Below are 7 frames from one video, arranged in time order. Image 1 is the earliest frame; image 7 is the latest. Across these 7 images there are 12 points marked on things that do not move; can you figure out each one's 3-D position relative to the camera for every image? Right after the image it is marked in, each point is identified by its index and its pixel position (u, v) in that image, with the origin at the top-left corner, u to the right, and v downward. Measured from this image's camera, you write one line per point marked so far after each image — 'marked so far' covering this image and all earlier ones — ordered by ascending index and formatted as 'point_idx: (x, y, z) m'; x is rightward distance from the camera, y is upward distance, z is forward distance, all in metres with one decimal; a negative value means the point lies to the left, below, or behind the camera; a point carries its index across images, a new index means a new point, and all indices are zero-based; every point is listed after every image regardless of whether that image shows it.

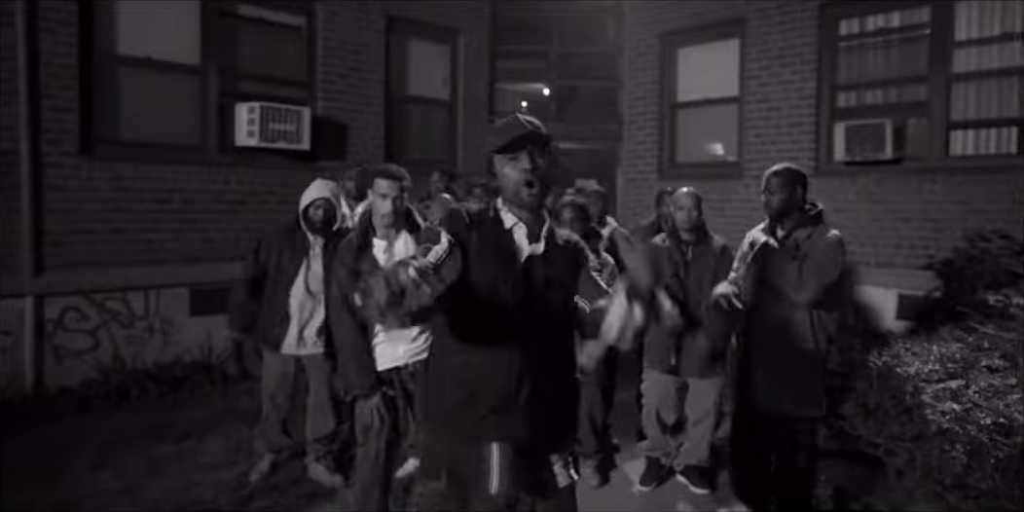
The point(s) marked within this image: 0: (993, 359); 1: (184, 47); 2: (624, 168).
0: (+1.9, -0.4, +3.3) m
1: (-3.1, +2.0, +7.7) m
2: (+1.4, +1.1, +10.4) m
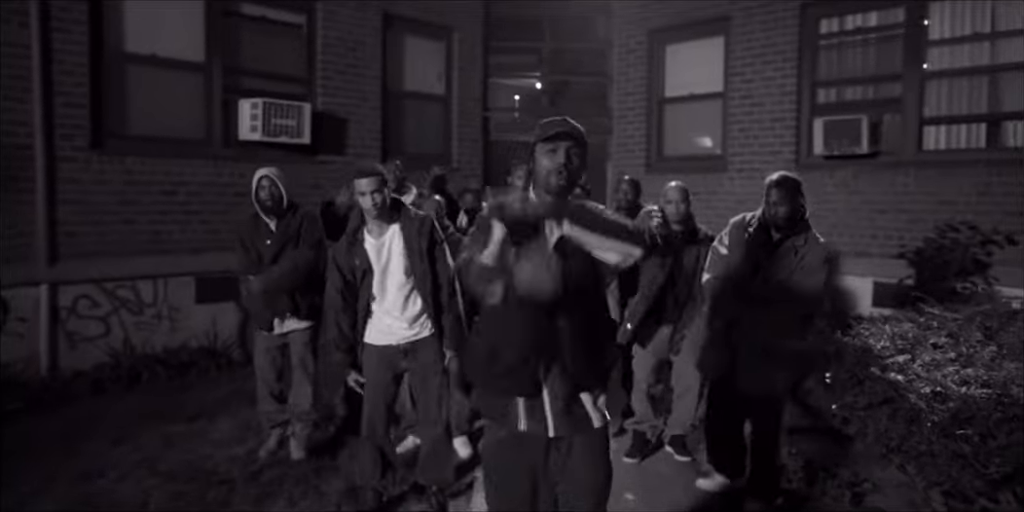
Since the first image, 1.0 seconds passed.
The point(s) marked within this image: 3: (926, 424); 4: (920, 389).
0: (+1.9, -0.4, +3.6) m
1: (-3.2, +2.1, +8.0) m
2: (+1.3, +1.3, +10.7) m
3: (+1.6, -0.7, +3.2) m
4: (+1.6, -0.5, +3.3) m
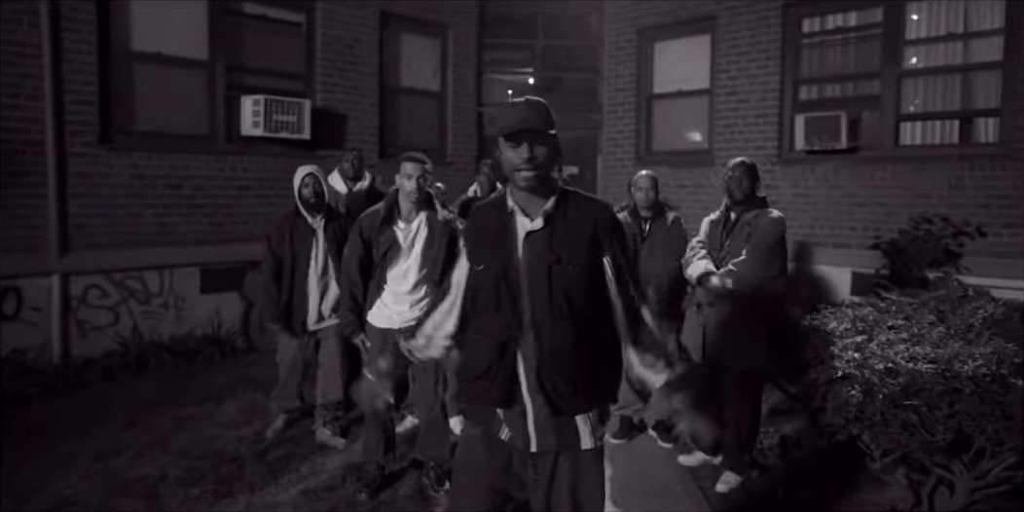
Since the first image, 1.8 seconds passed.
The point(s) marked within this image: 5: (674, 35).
0: (+1.9, -0.3, +4.0) m
1: (-3.3, +2.2, +8.3) m
2: (+1.2, +1.4, +11.0) m
3: (+1.6, -0.6, +3.5) m
4: (+1.6, -0.5, +3.6) m
5: (+2.1, +2.8, +10.3) m
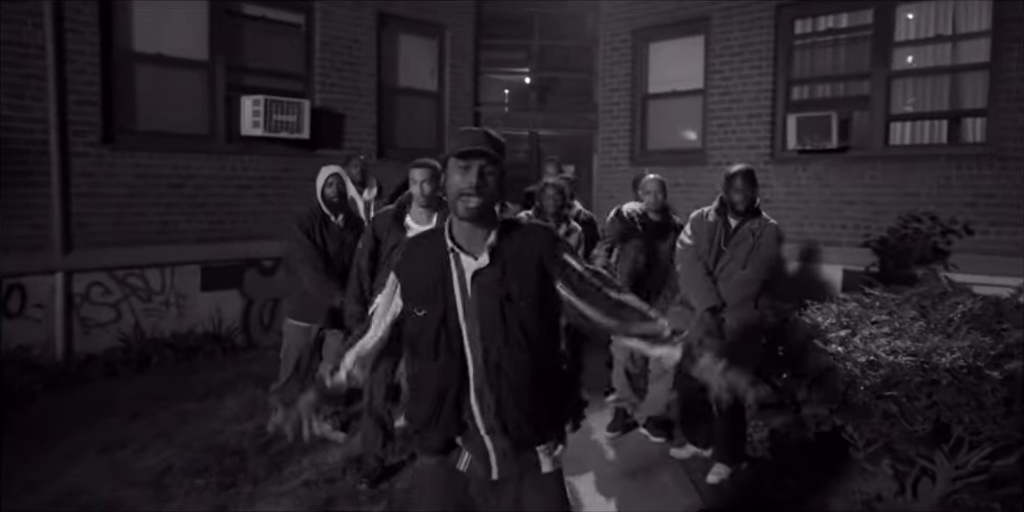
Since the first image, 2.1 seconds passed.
0: (+1.9, -0.3, +4.1) m
1: (-3.3, +2.2, +8.4) m
2: (+1.2, +1.4, +11.2) m
3: (+1.6, -0.6, +3.7) m
4: (+1.6, -0.5, +3.7) m
5: (+2.0, +2.8, +10.4) m
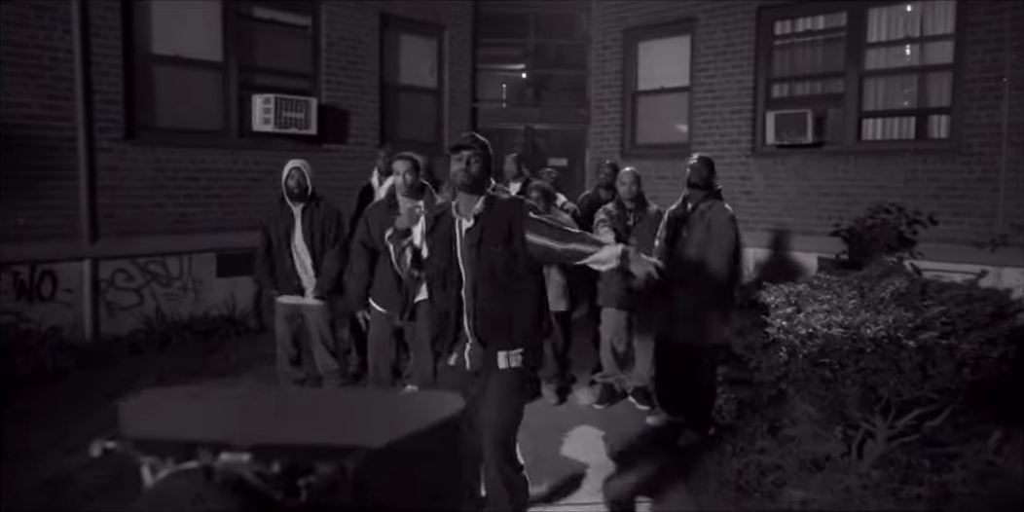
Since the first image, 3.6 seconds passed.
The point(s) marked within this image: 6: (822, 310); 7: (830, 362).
0: (+1.8, -0.2, +4.7) m
1: (-3.4, +2.3, +9.0) m
2: (+1.1, +1.6, +11.7) m
3: (+1.5, -0.5, +4.3) m
4: (+1.5, -0.4, +4.3) m
5: (+2.0, +3.0, +11.0) m
6: (+1.7, -0.3, +4.4) m
7: (+1.7, -0.6, +4.2) m
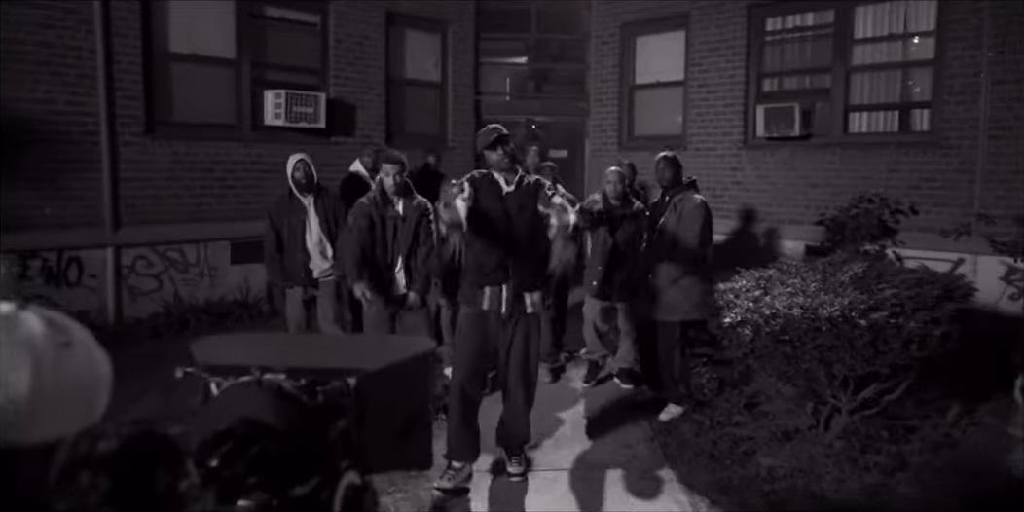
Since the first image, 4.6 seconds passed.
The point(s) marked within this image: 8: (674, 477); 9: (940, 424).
0: (+1.8, -0.1, +5.1) m
1: (-3.4, +2.5, +9.4) m
2: (+1.2, +1.7, +12.1) m
3: (+1.5, -0.4, +4.7) m
4: (+1.5, -0.3, +4.7) m
5: (+2.0, +3.2, +11.3) m
6: (+1.6, -0.2, +4.8) m
7: (+1.6, -0.5, +4.6) m
8: (+1.0, -1.4, +5.0) m
9: (+3.0, -1.2, +5.6) m
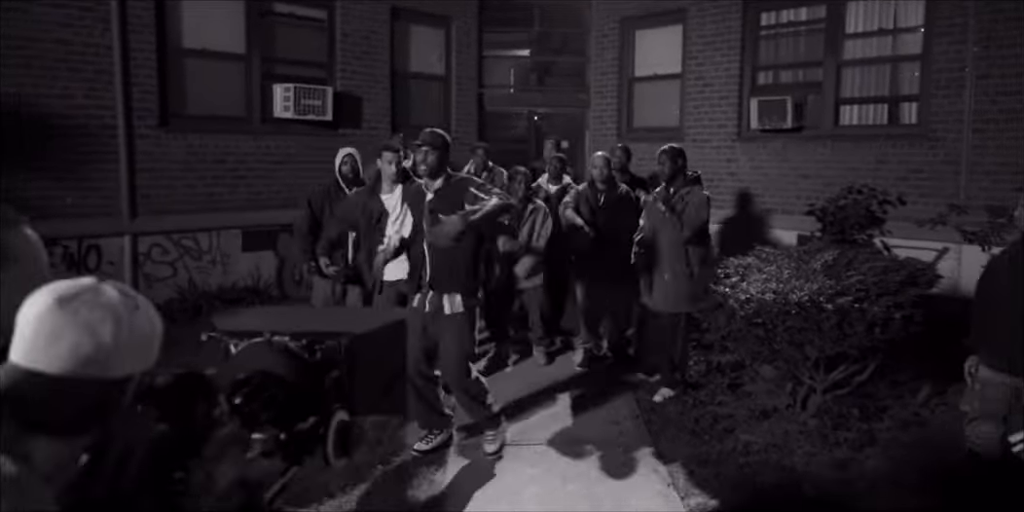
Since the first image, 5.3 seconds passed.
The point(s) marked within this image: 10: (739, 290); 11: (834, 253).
0: (+1.7, -0.1, +5.4) m
1: (-3.4, +2.6, +9.8) m
2: (+1.2, +1.9, +12.4) m
3: (+1.4, -0.4, +5.0) m
4: (+1.4, -0.3, +5.1) m
5: (+2.0, +3.3, +11.6) m
6: (+1.6, -0.2, +5.2) m
7: (+1.6, -0.4, +5.0) m
8: (+1.0, -1.3, +5.4) m
9: (+2.9, -1.1, +5.9) m
10: (+1.4, -0.2, +5.1) m
11: (+2.1, 0.0, +5.3) m
